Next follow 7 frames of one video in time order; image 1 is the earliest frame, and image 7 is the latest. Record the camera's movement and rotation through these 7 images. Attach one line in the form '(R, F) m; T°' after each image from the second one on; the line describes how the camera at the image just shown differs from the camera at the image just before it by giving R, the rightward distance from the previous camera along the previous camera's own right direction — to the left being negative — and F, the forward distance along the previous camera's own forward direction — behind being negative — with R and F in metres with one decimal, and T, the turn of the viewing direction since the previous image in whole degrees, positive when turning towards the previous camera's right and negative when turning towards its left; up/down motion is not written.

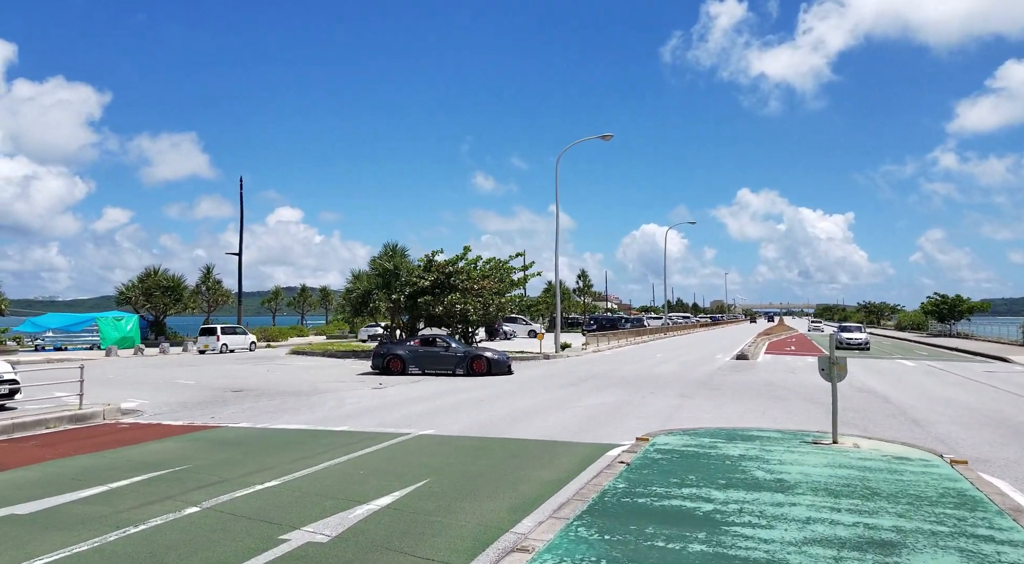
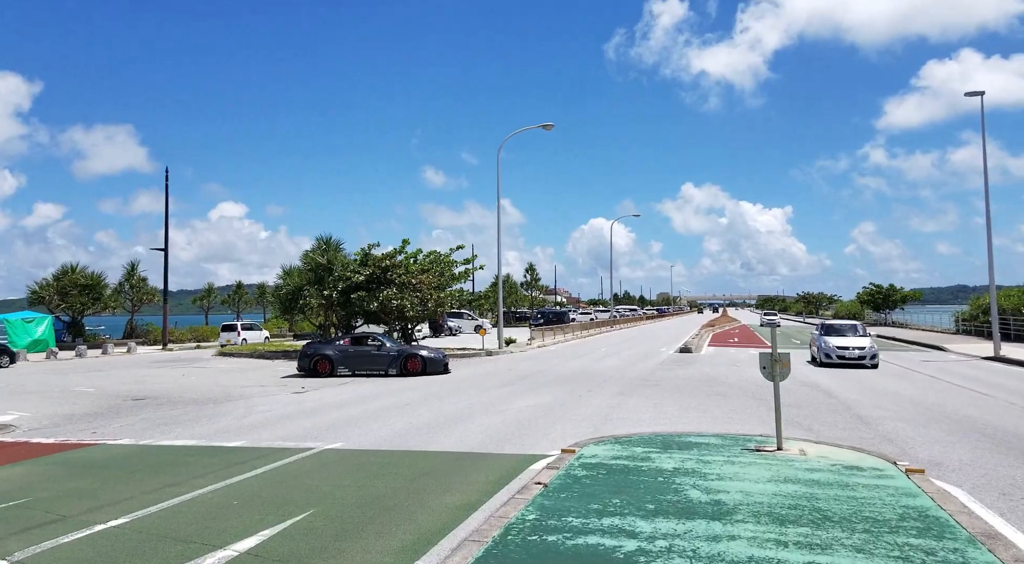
(+0.5, +1.1) m; +4°
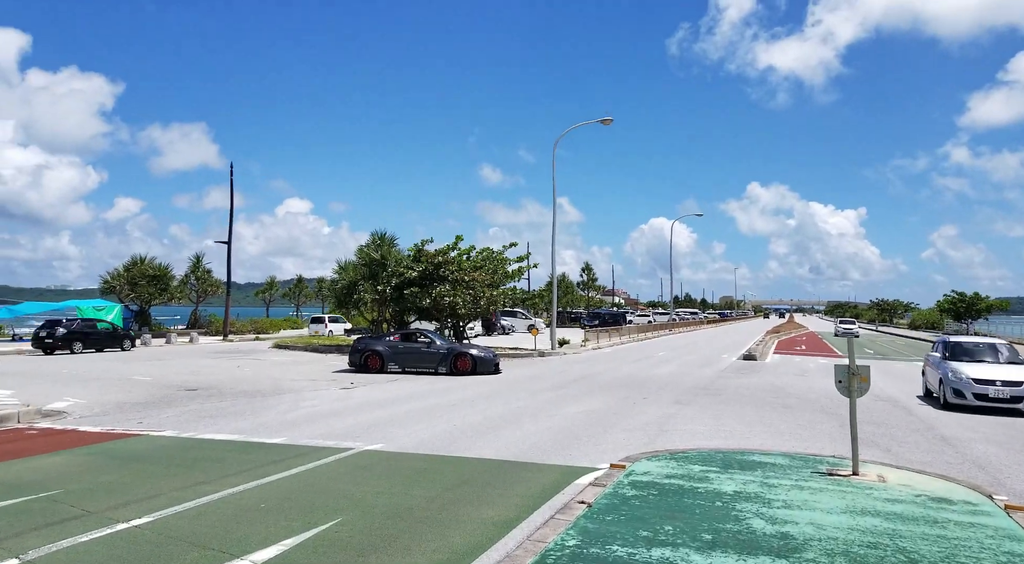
(+0.1, +0.6) m; -4°
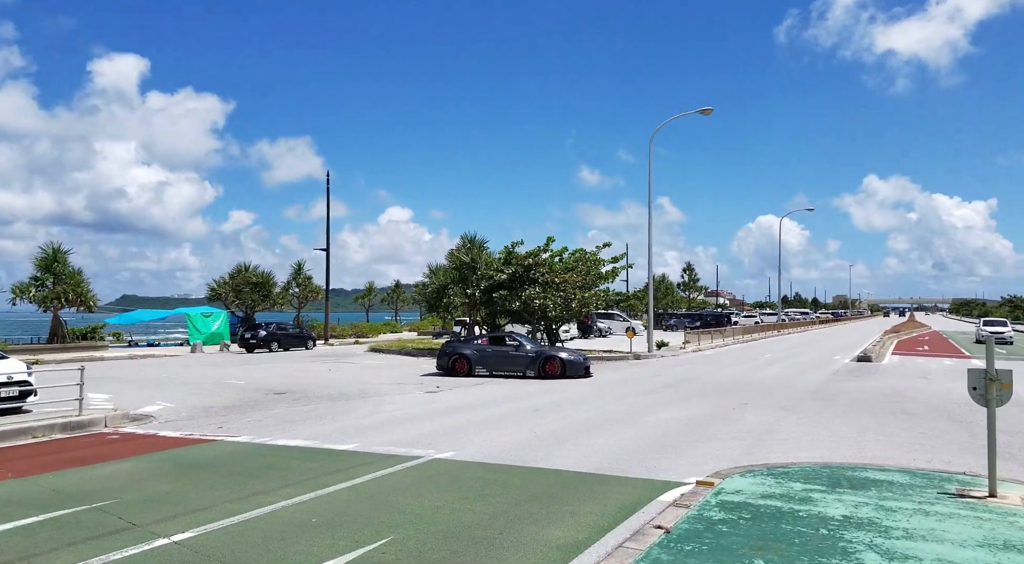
(+0.3, +0.7) m; -8°
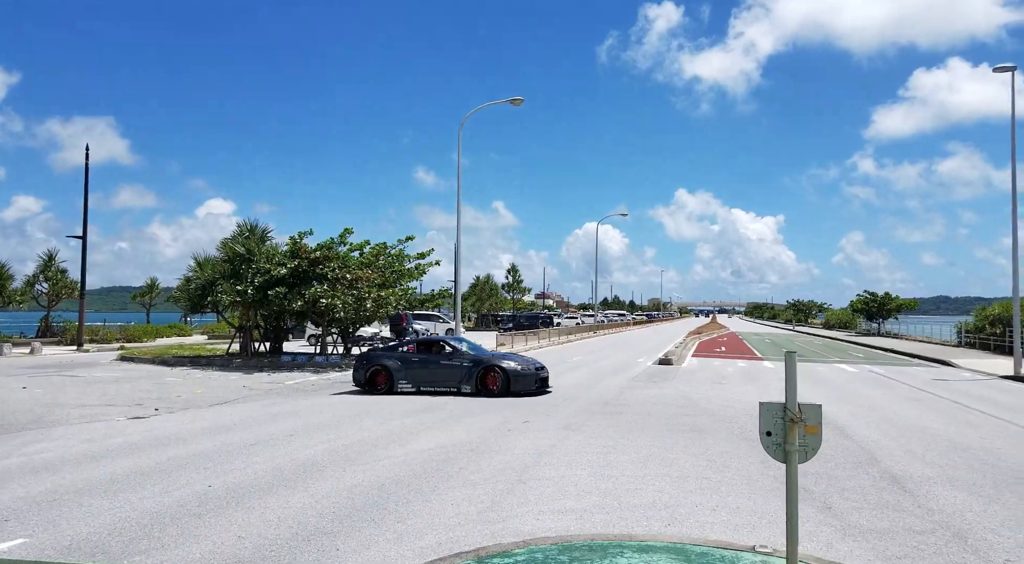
(+1.6, +2.6) m; +13°
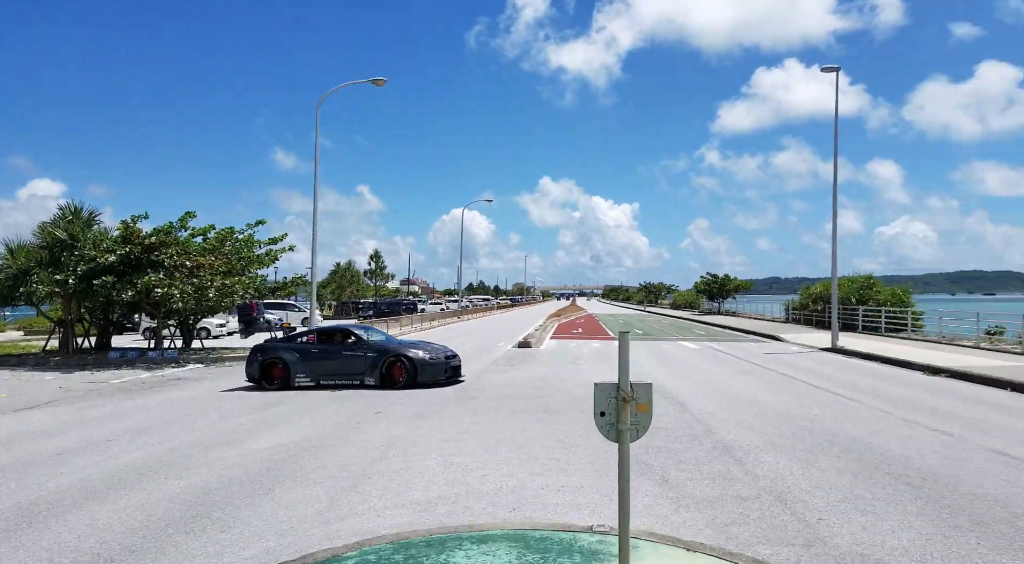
(+0.2, +0.1) m; +10°
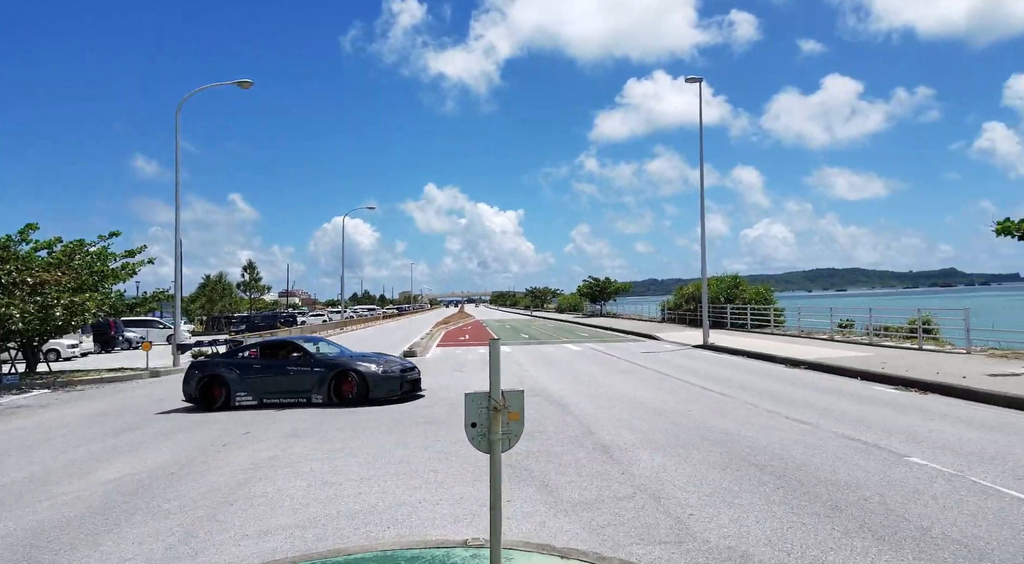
(+0.1, +0.1) m; +9°
